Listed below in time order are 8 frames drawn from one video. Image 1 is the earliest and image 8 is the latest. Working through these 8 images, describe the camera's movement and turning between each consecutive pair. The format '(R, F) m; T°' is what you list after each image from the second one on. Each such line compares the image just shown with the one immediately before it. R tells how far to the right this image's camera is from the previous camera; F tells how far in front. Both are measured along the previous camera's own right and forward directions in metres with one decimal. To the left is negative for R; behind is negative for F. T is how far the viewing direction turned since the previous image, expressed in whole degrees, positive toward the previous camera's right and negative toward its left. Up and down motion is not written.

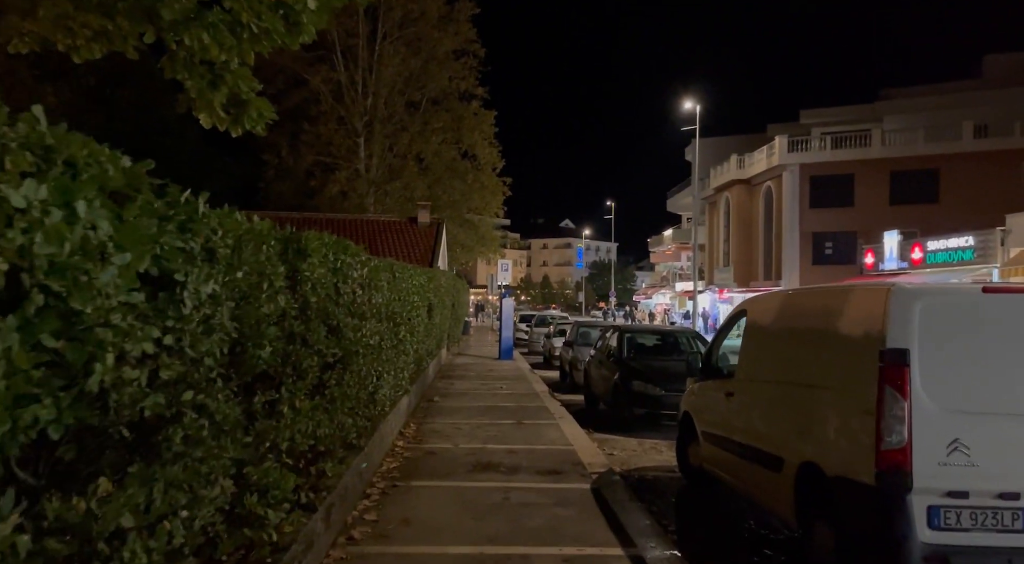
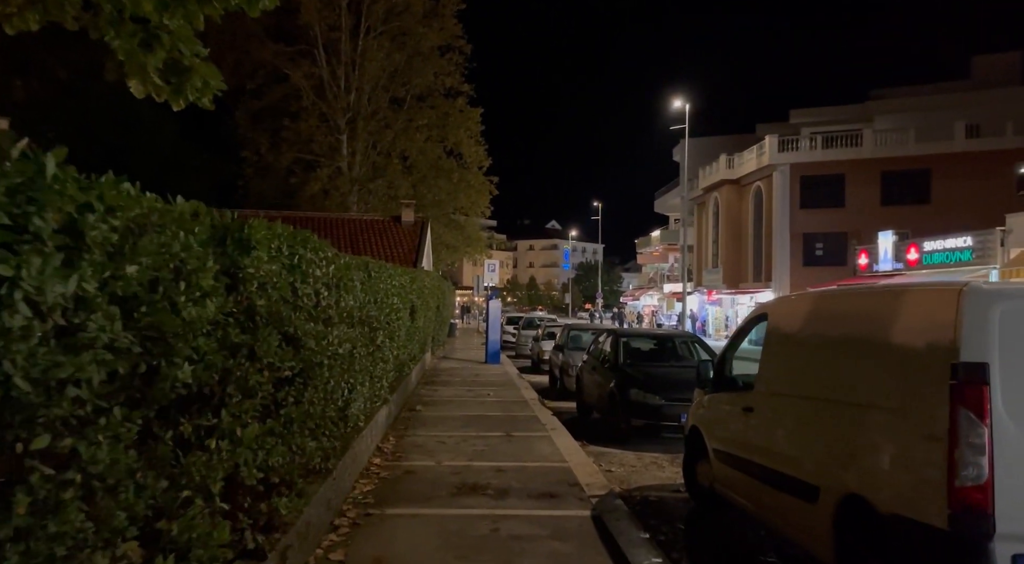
(0.0, +0.9) m; +1°
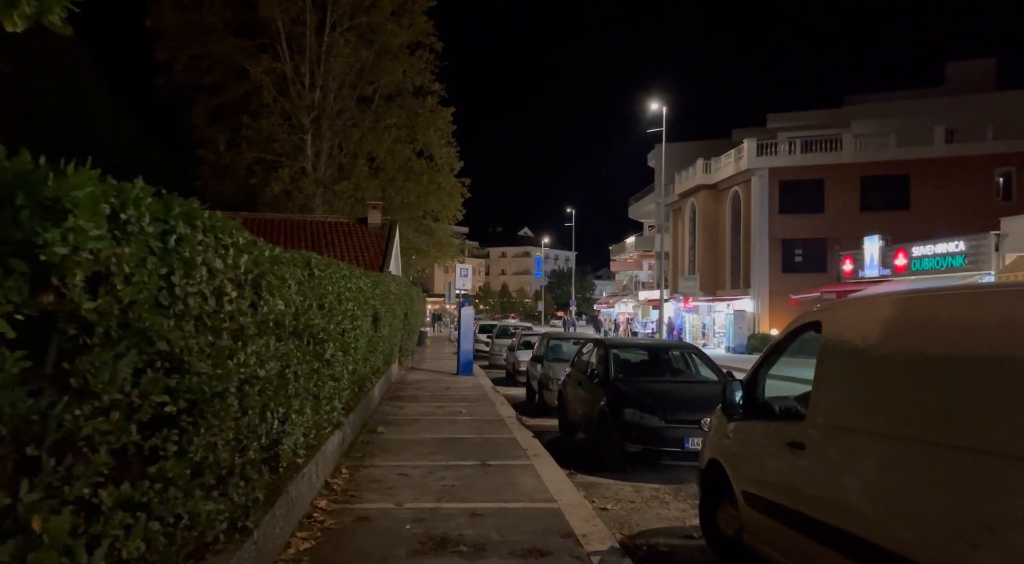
(0.0, +1.5) m; +2°
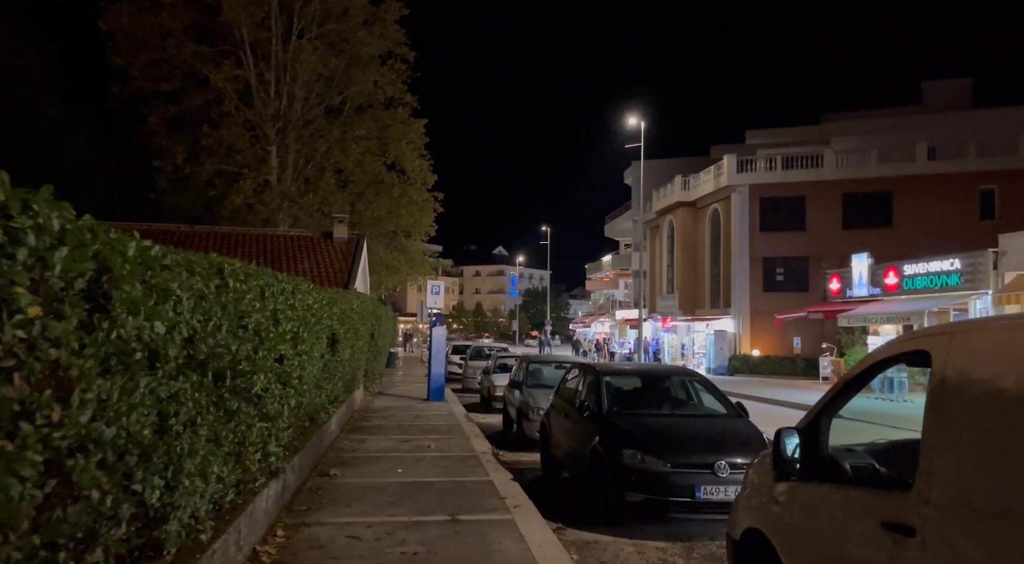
(0.0, +1.5) m; +2°
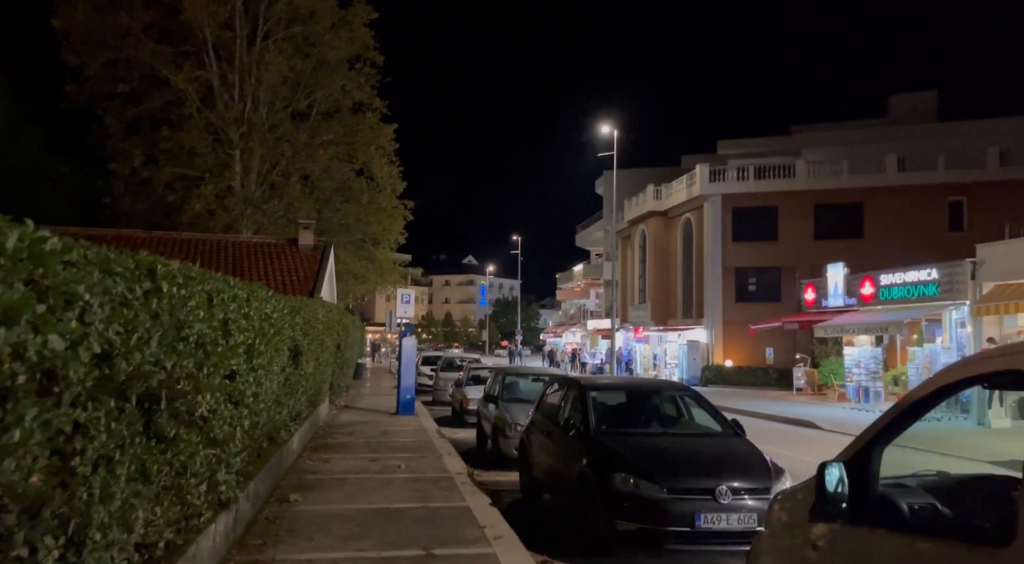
(-0.1, +0.7) m; +2°
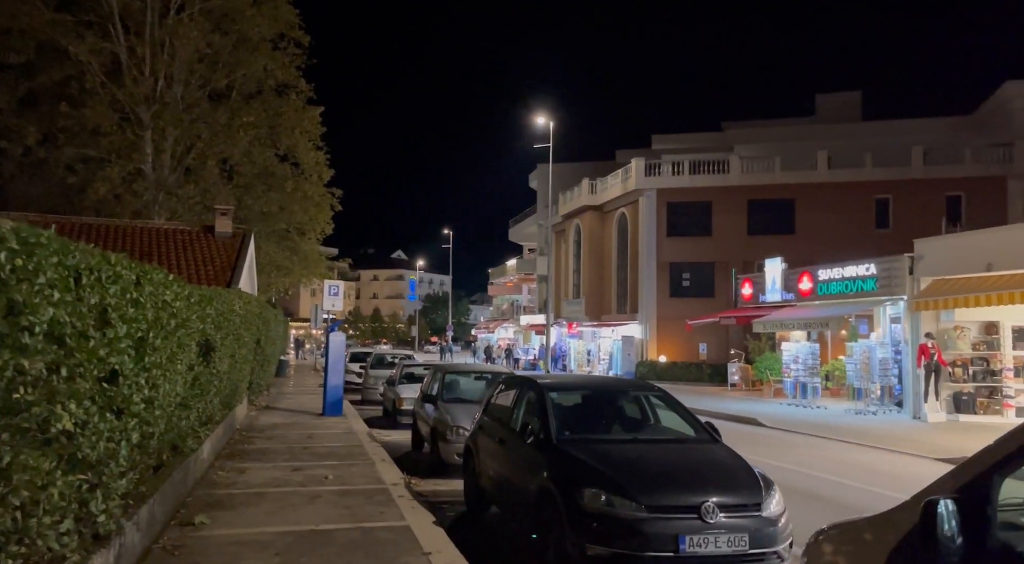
(-0.2, +1.1) m; +5°
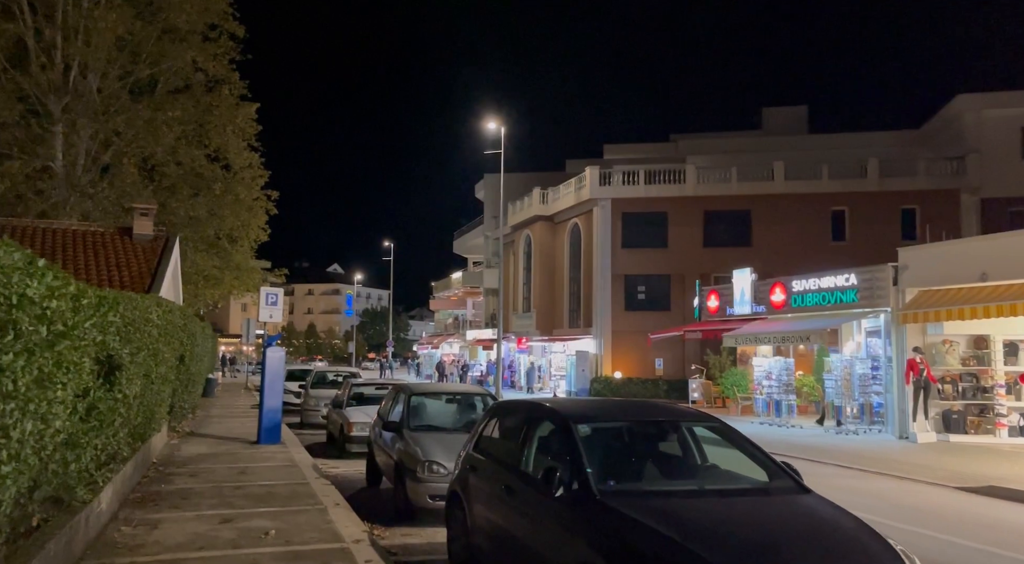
(-0.6, +2.0) m; +5°
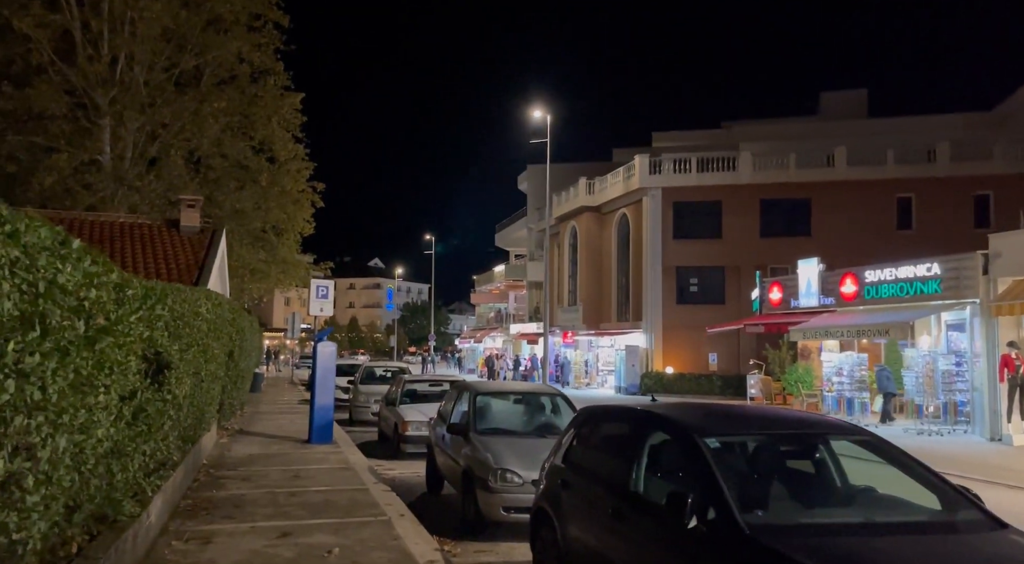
(-0.5, +0.9) m; -3°
